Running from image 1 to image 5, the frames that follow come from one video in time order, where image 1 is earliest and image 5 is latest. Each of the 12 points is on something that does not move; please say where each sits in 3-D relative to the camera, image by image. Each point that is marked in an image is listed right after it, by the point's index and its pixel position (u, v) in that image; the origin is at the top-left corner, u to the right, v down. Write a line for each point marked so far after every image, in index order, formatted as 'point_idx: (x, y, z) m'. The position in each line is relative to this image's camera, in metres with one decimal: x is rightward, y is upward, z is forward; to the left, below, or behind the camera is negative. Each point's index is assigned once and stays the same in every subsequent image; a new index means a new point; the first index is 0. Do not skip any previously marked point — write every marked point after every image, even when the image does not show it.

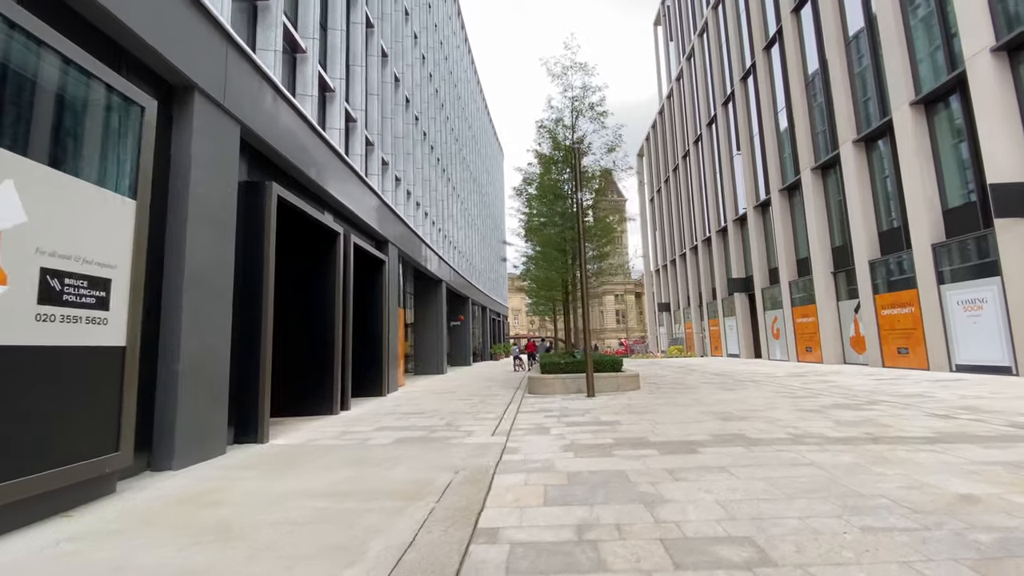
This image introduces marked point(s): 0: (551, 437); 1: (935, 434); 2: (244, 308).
0: (+0.6, -2.4, +7.6) m
1: (+6.2, -2.1, +6.9) m
2: (-4.6, -0.4, +8.0) m
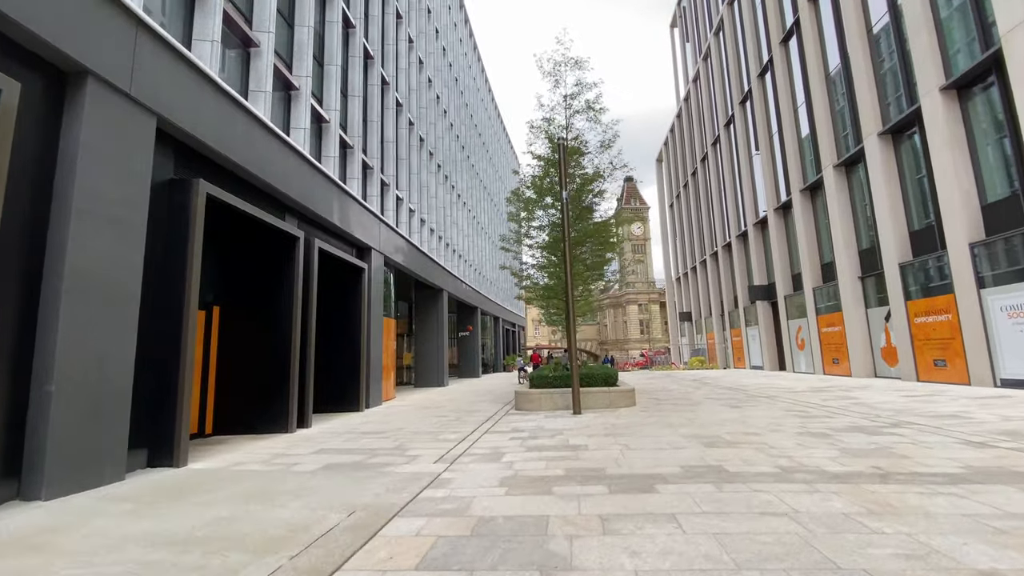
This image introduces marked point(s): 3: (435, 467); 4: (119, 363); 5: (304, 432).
0: (-0.2, -2.5, +6.5) m
1: (+5.3, -2.1, +5.6) m
2: (-5.4, -0.5, +7.3) m
3: (-1.1, -2.5, +6.7) m
4: (-5.2, -1.0, +6.3) m
5: (-4.5, -3.1, +10.2) m
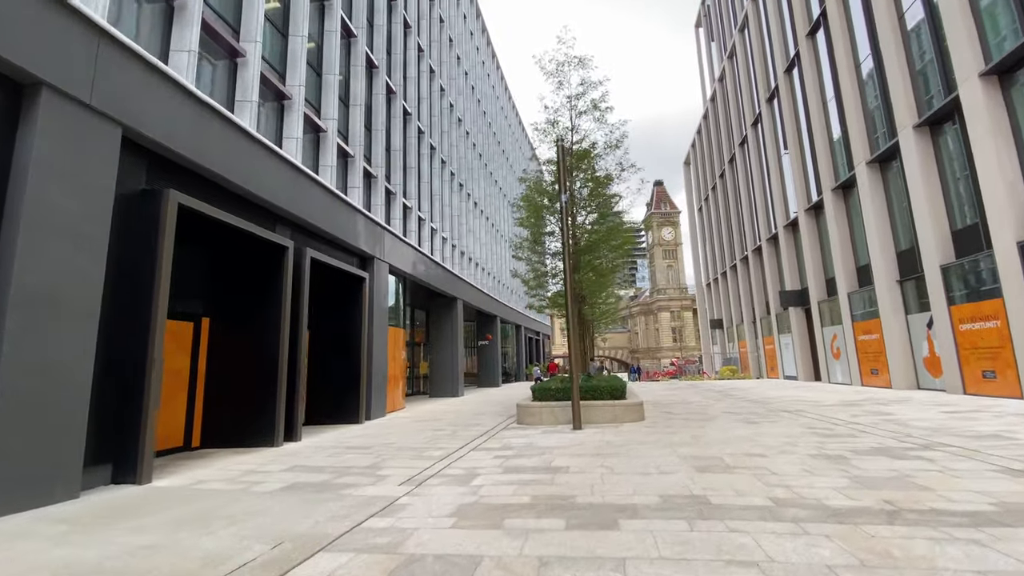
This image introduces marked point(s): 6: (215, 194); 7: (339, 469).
0: (-0.7, -2.6, +6.0) m
1: (+4.8, -2.2, +4.7) m
2: (-5.8, -0.7, +7.1) m
3: (-1.5, -2.7, +6.2) m
4: (-5.7, -1.1, +6.1) m
5: (-4.7, -3.3, +9.9) m
6: (-5.8, +1.8, +9.2) m
7: (-2.8, -2.9, +7.6) m
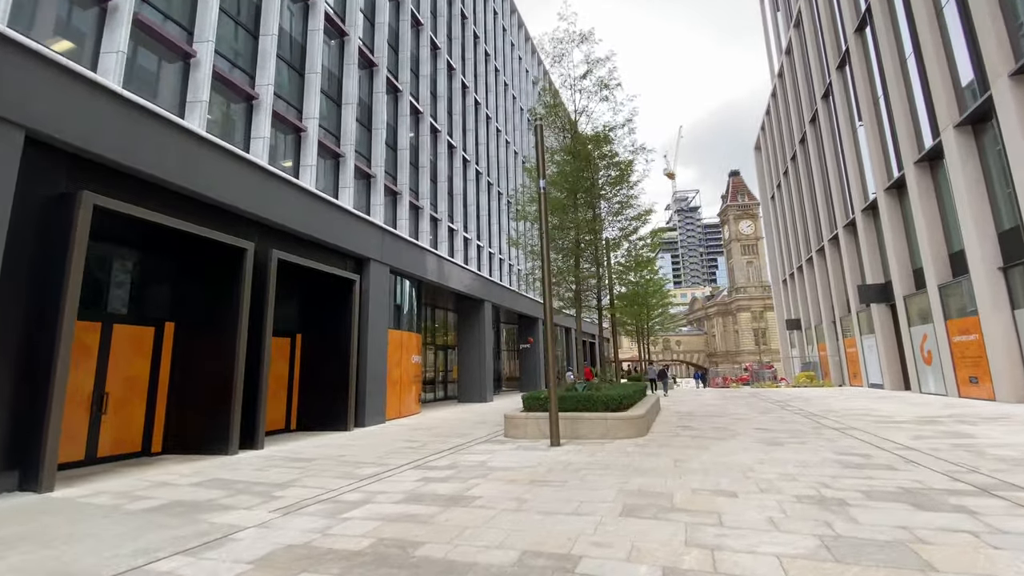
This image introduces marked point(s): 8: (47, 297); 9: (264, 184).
0: (-2.1, -2.6, +5.1) m
1: (+3.1, -2.0, +2.9) m
2: (-7.0, -0.8, +7.0) m
3: (-2.9, -2.6, +5.4) m
4: (-7.1, -1.2, +6.0) m
5: (-5.4, -3.4, +9.6) m
6: (-6.7, +1.7, +9.1) m
7: (-3.9, -2.9, +7.0) m
8: (-7.0, -0.1, +7.1) m
9: (-5.8, +2.4, +11.0) m
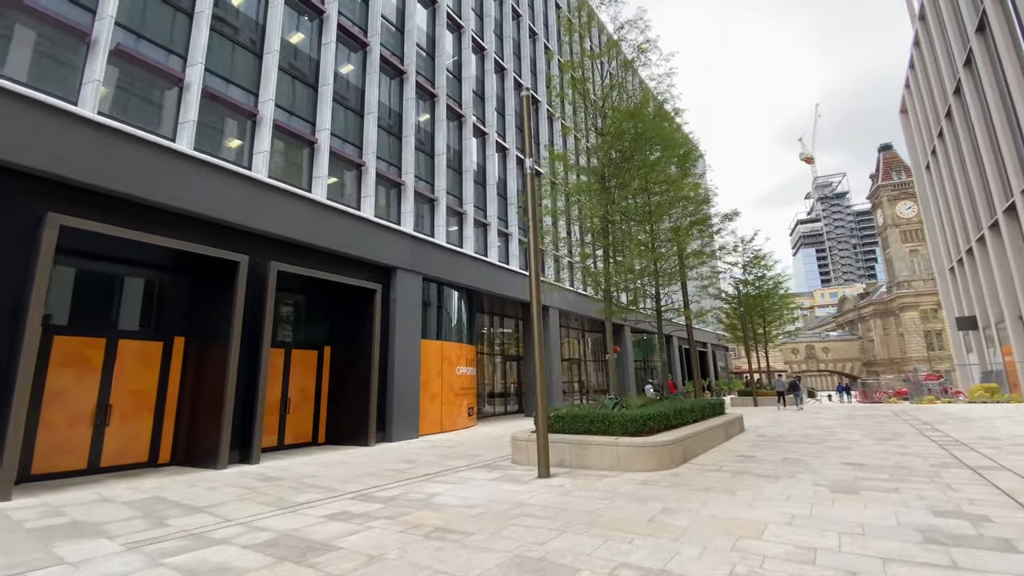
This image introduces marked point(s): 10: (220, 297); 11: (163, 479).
0: (-3.5, -2.6, +4.3) m
1: (+0.9, -1.7, +0.9) m
2: (-7.9, -1.1, +7.4) m
3: (-4.2, -2.7, +4.8) m
4: (-8.2, -1.5, +6.4) m
5: (-5.6, -3.7, +9.4) m
6: (-7.2, +1.4, +9.4) m
7: (-4.8, -3.1, +6.6) m
8: (-7.9, -0.4, +7.5) m
9: (-5.8, +2.1, +11.0) m
10: (-6.4, -0.2, +10.2) m
11: (-6.1, -3.4, +8.3) m
